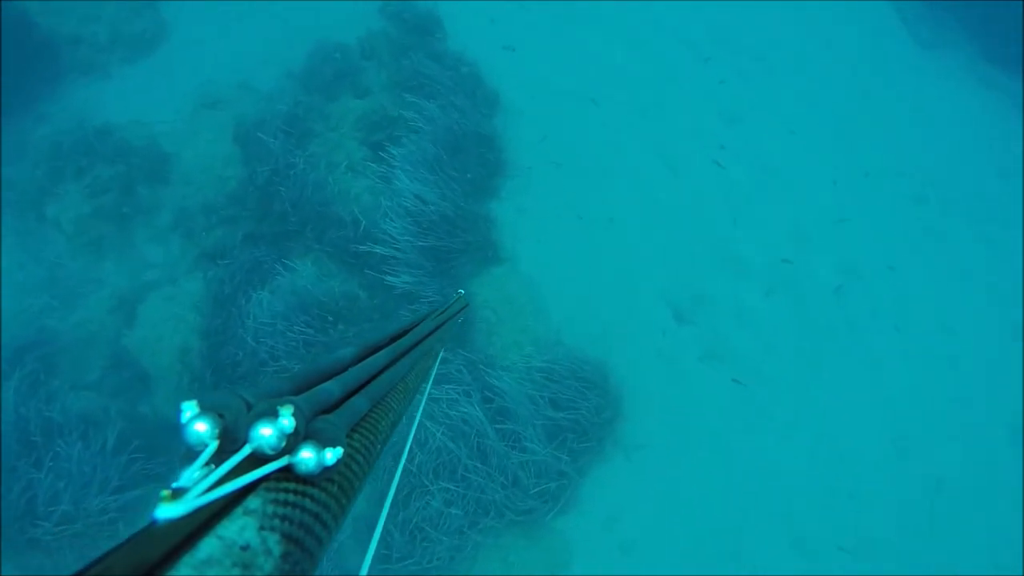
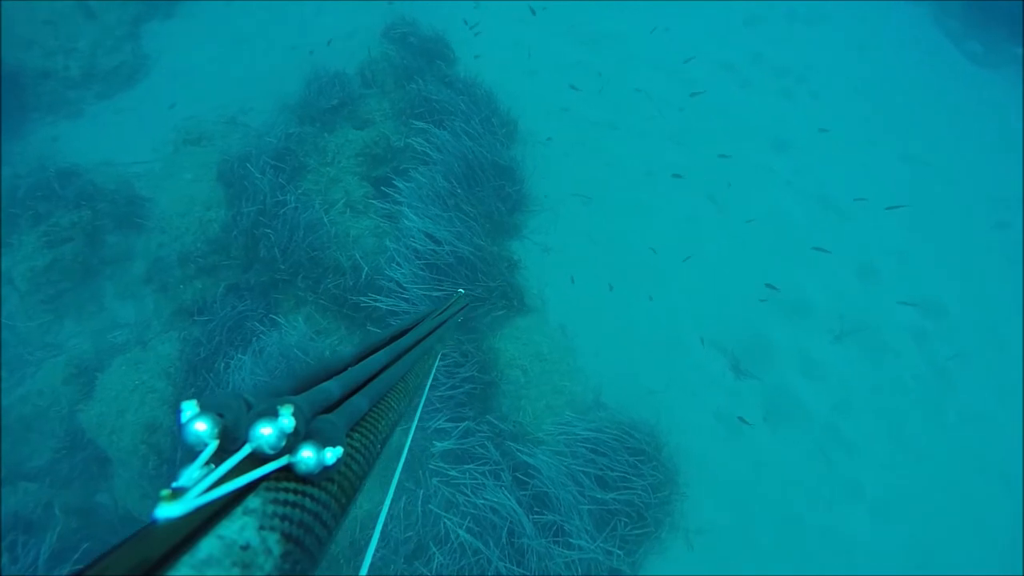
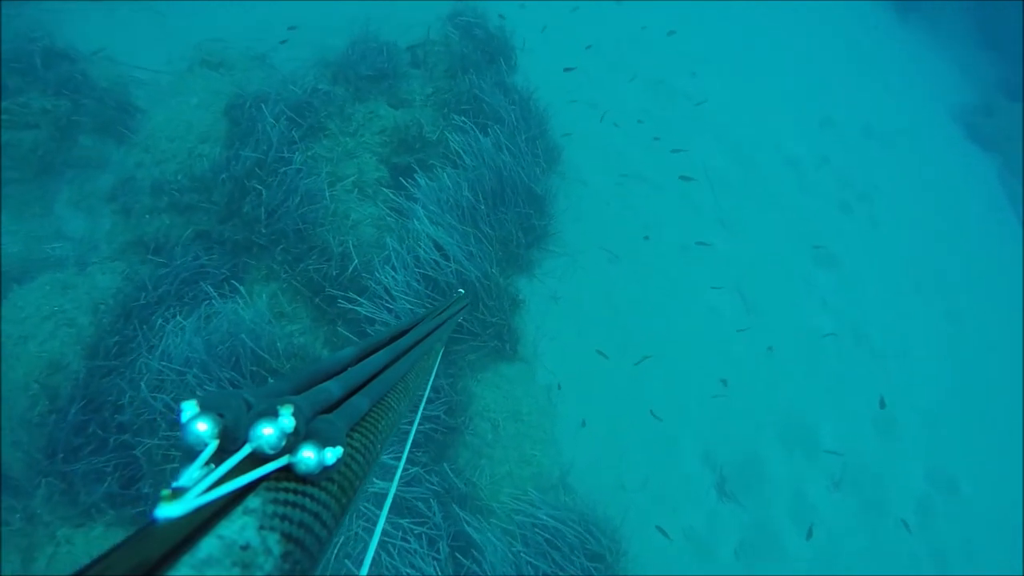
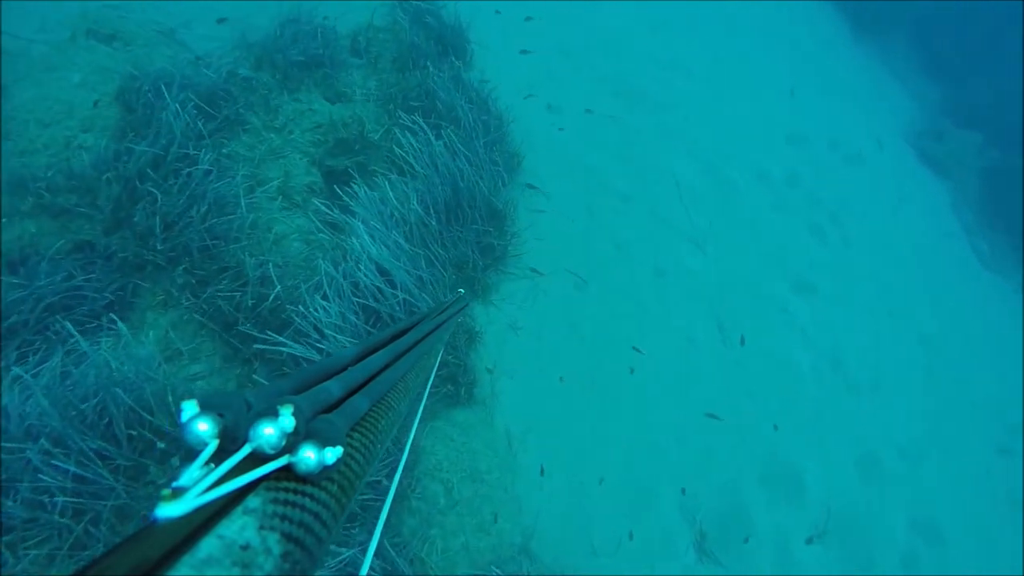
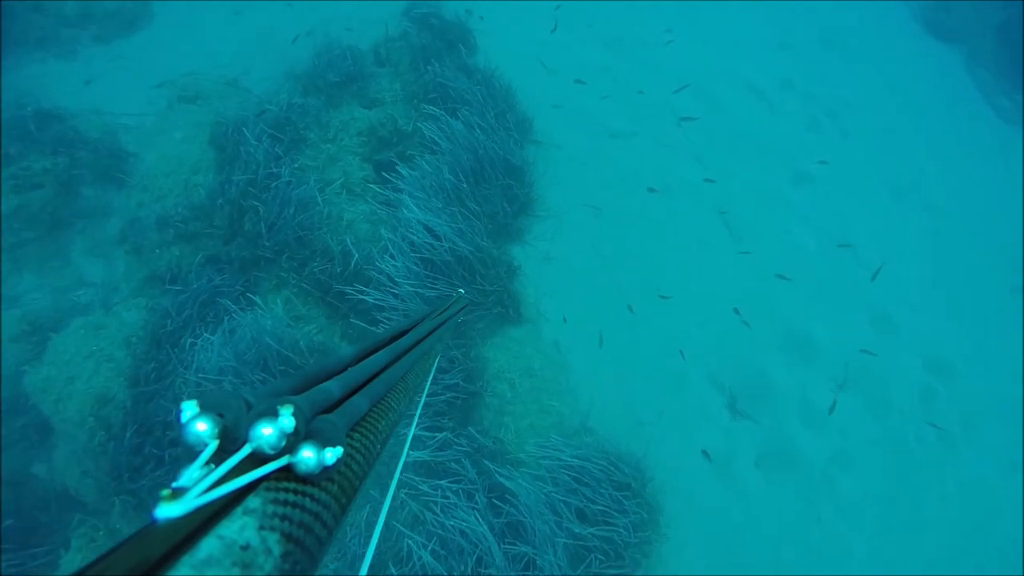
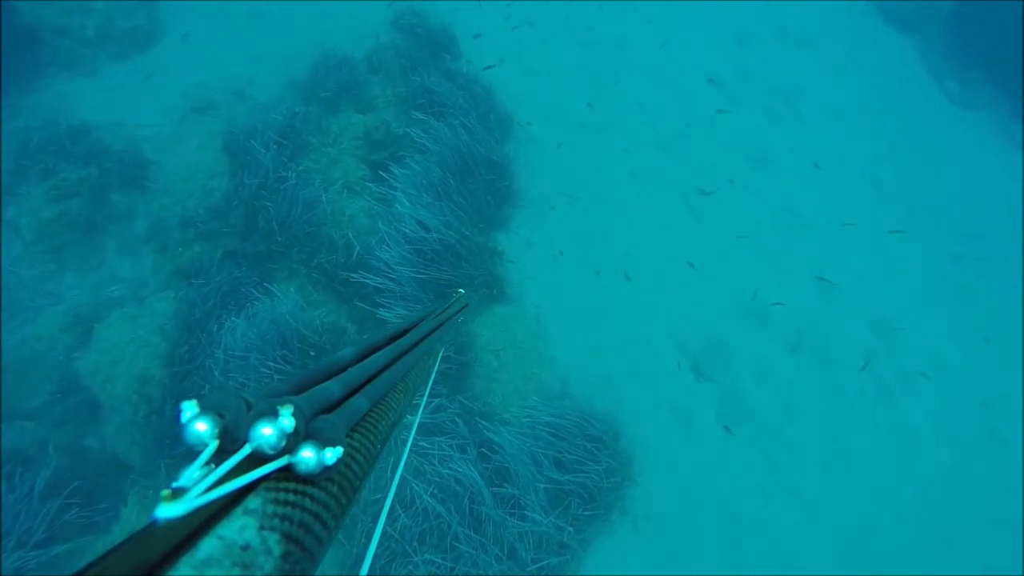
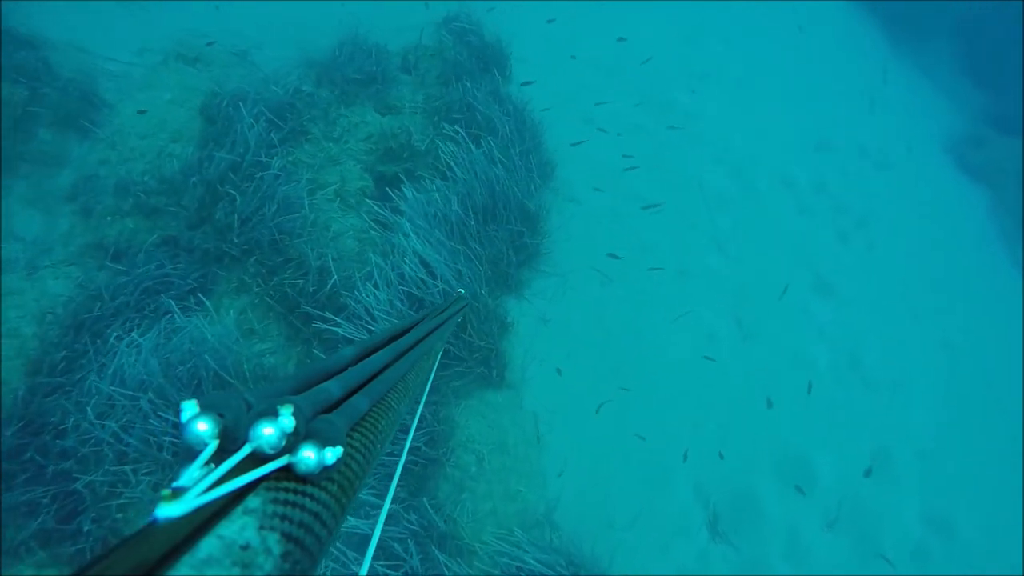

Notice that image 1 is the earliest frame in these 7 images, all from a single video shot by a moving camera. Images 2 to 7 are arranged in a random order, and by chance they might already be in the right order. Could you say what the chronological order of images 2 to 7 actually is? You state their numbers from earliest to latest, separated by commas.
6, 2, 5, 3, 7, 4
